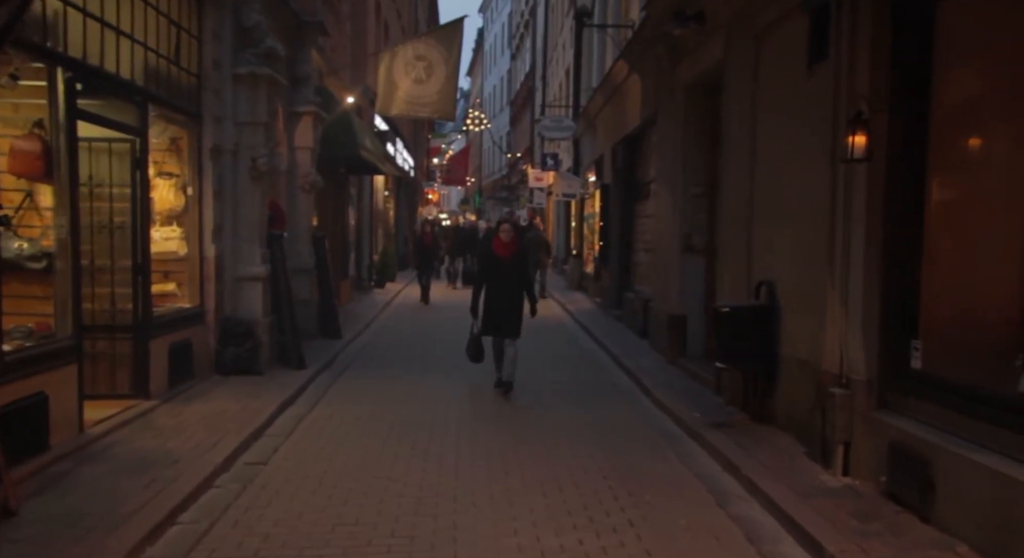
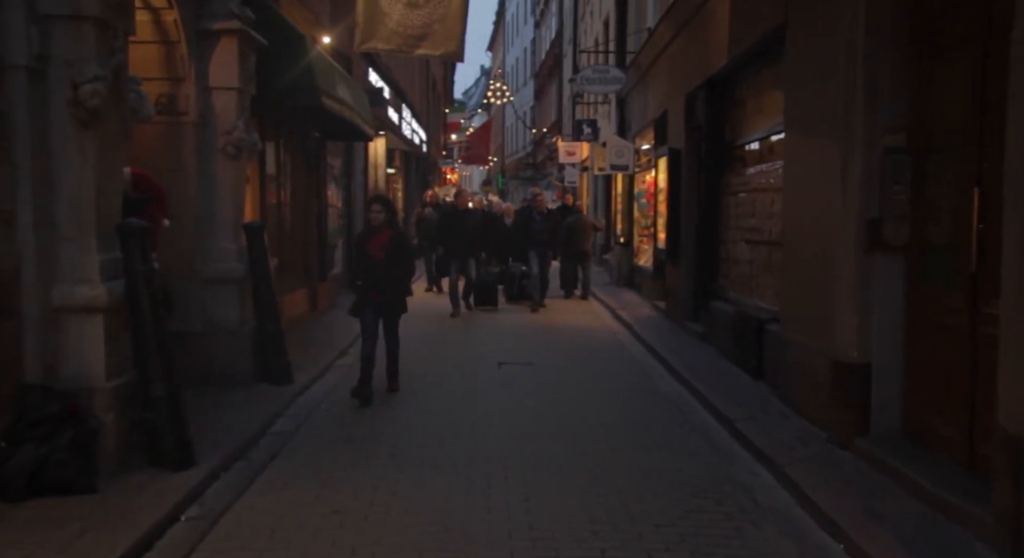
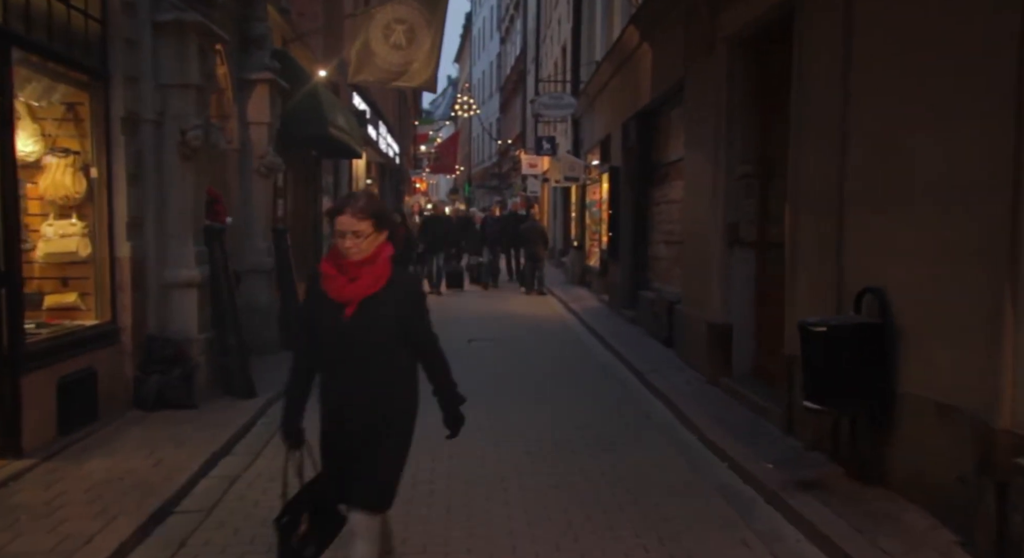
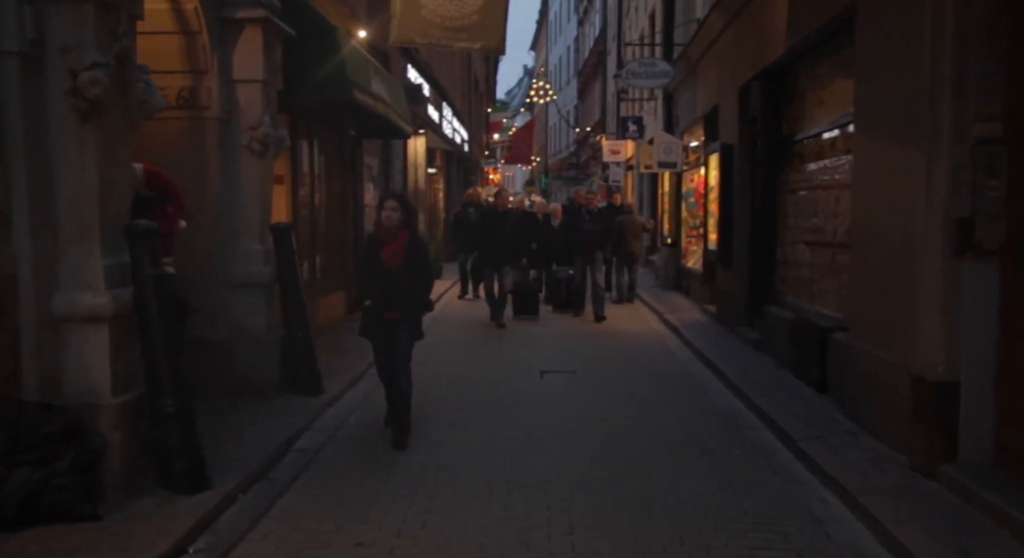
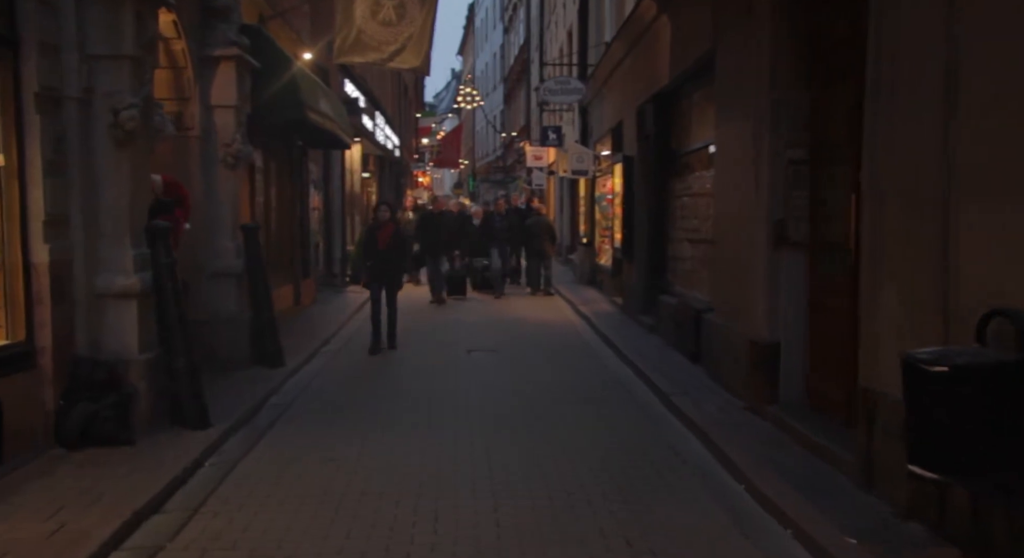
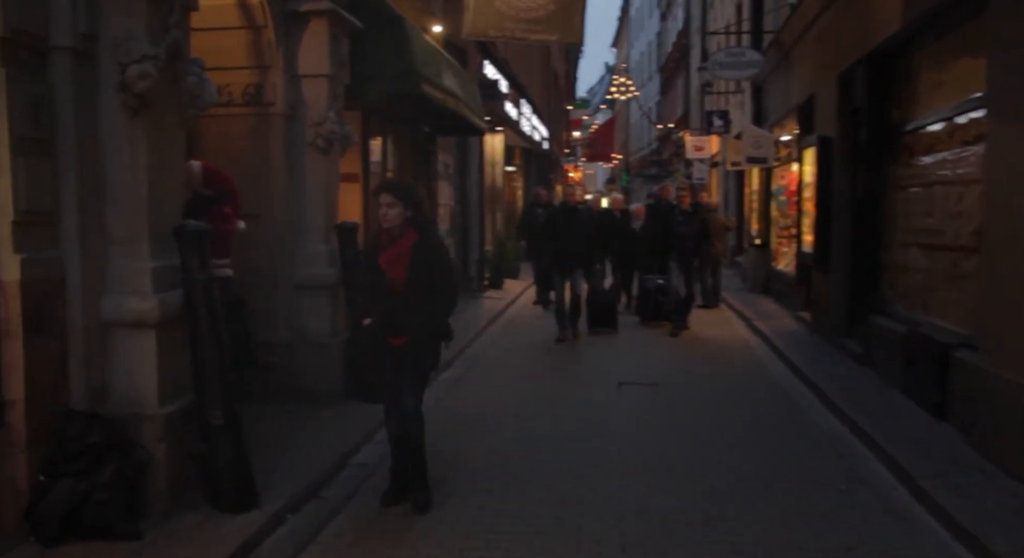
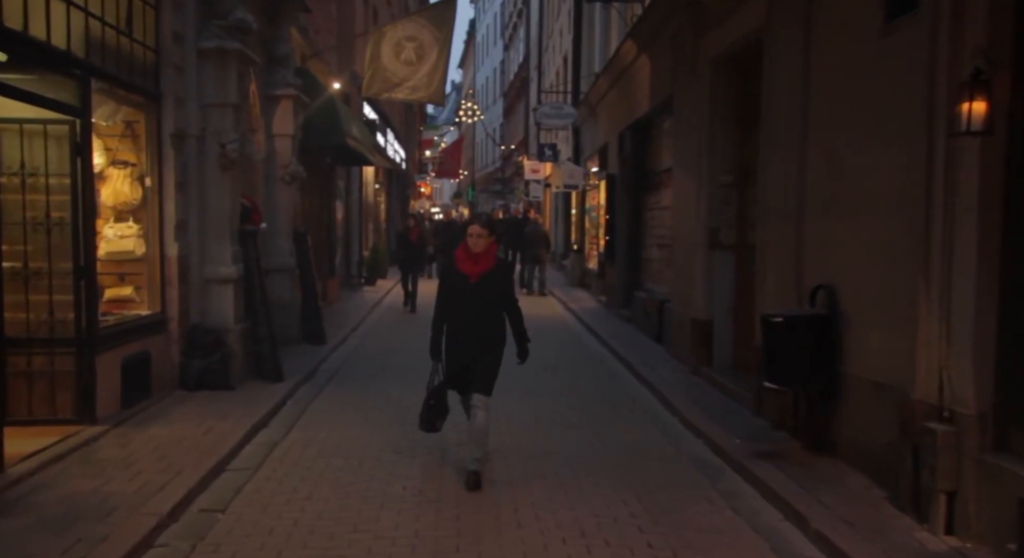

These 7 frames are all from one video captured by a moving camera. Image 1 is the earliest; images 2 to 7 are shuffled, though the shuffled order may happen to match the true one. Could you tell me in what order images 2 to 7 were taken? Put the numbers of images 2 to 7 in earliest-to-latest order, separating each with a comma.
7, 3, 5, 2, 4, 6
